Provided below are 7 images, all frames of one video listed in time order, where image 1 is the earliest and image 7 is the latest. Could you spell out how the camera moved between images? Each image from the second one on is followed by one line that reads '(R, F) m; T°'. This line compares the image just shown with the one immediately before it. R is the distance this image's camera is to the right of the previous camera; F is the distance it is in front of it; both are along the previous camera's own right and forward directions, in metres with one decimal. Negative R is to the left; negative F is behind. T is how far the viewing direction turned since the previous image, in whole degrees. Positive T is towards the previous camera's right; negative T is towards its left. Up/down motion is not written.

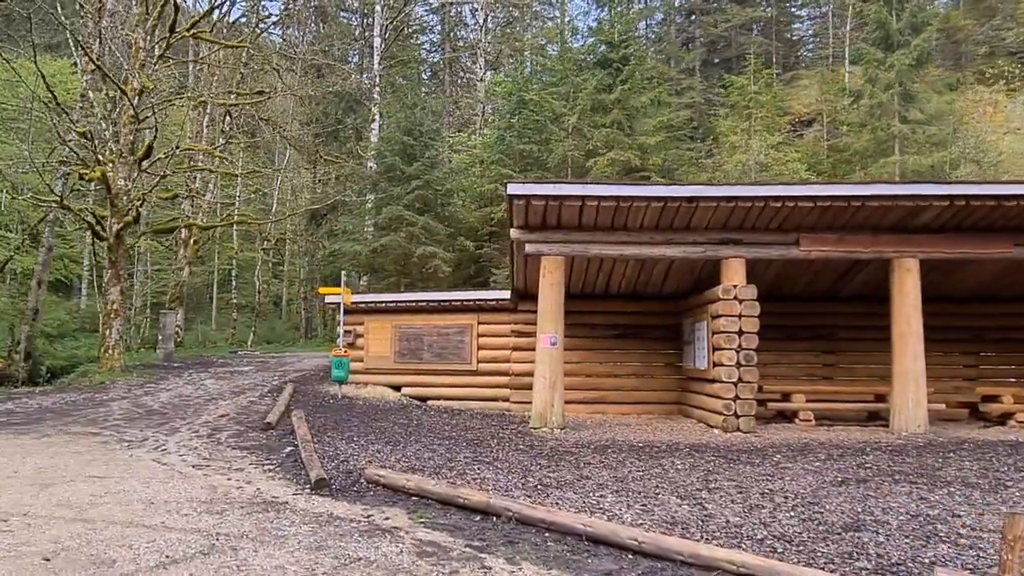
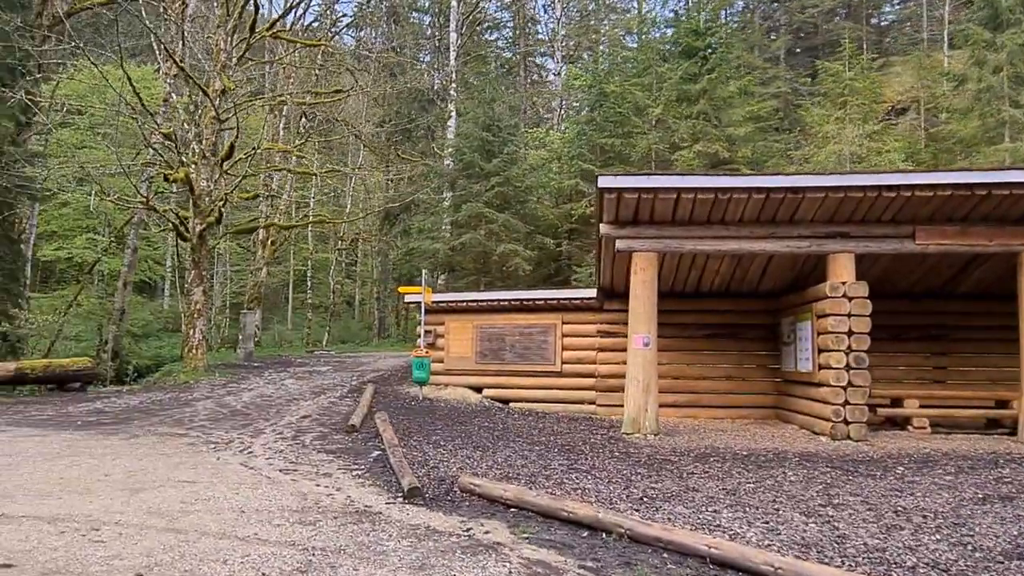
(-0.3, +0.4) m; -5°
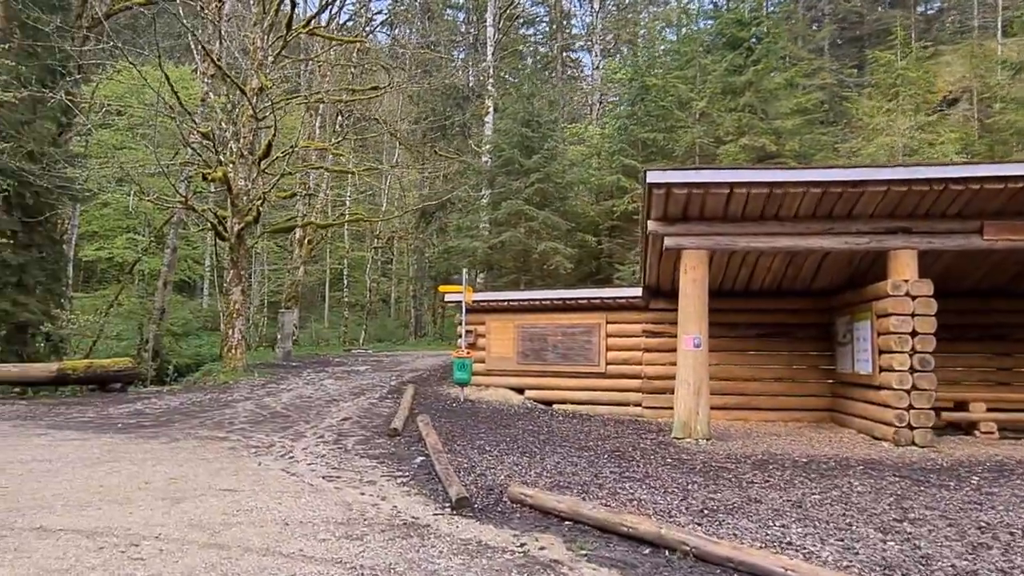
(-0.1, +0.3) m; -2°
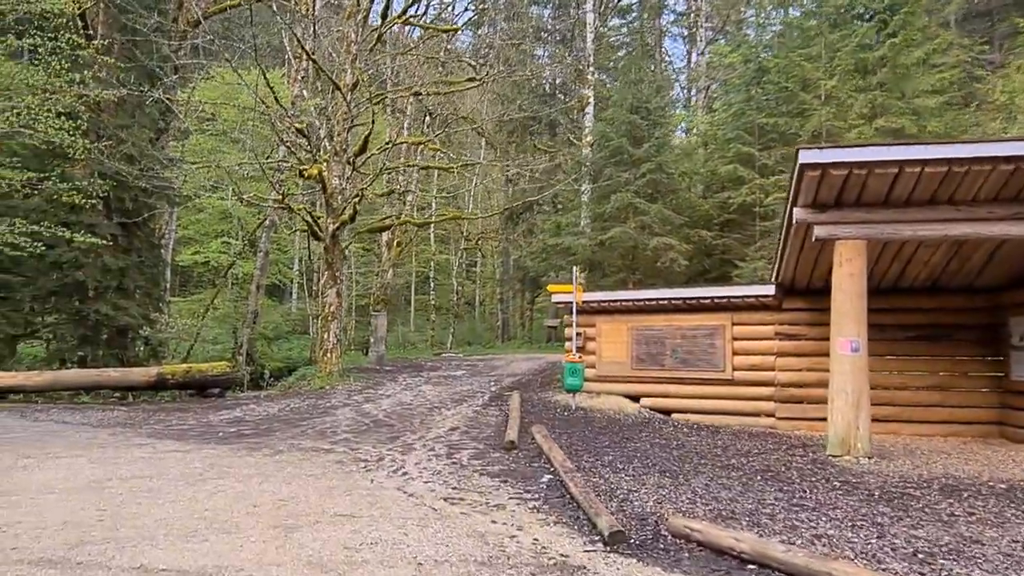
(-0.5, +0.9) m; -5°
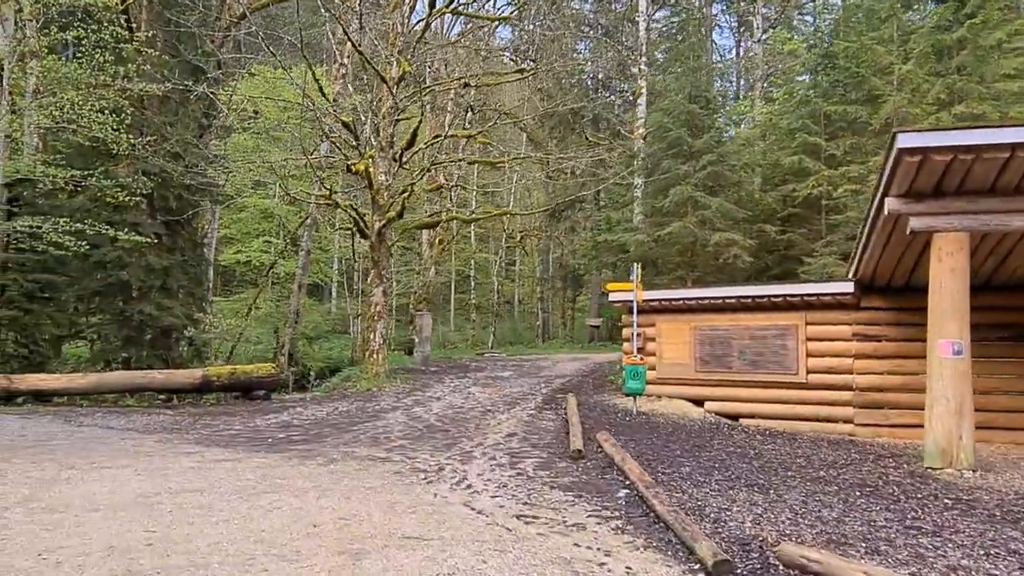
(-0.3, +0.5) m; -2°
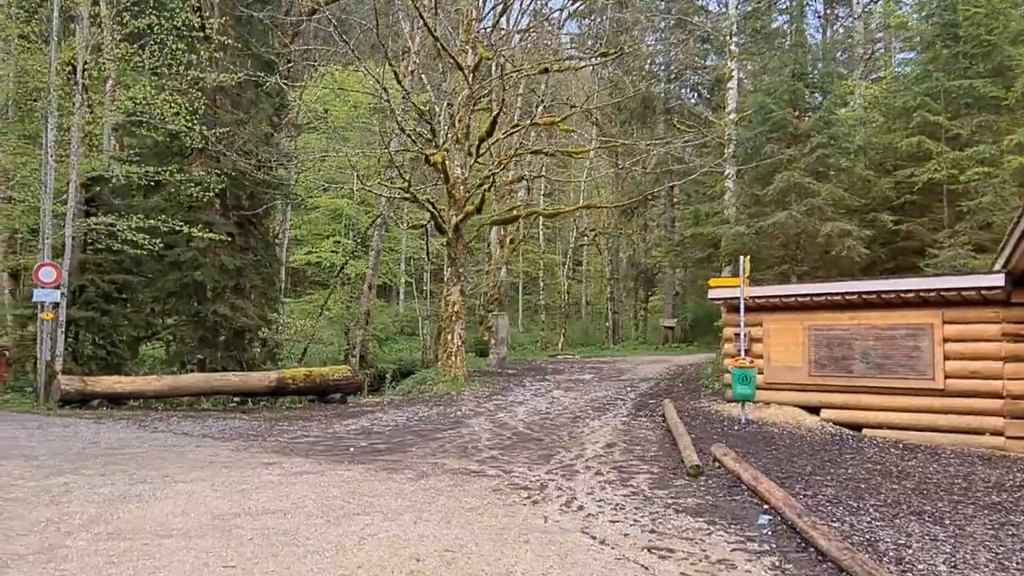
(-0.4, +0.8) m; -4°
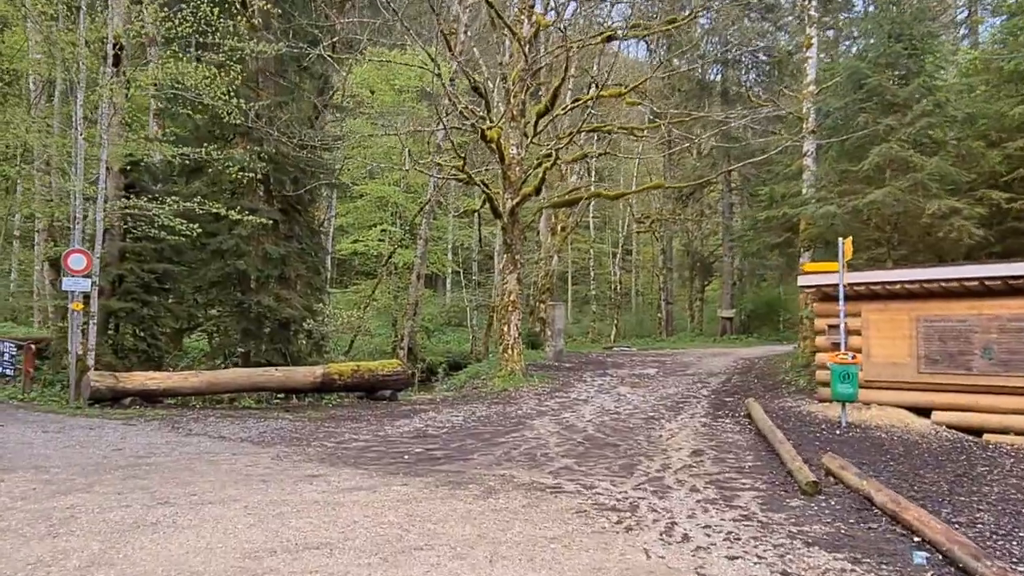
(-0.3, +1.0) m; -3°
